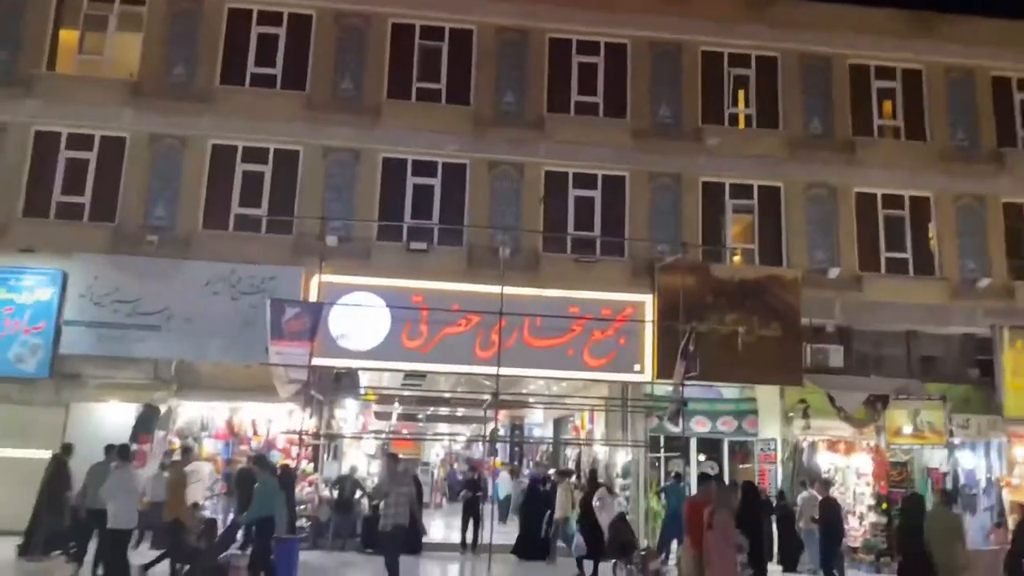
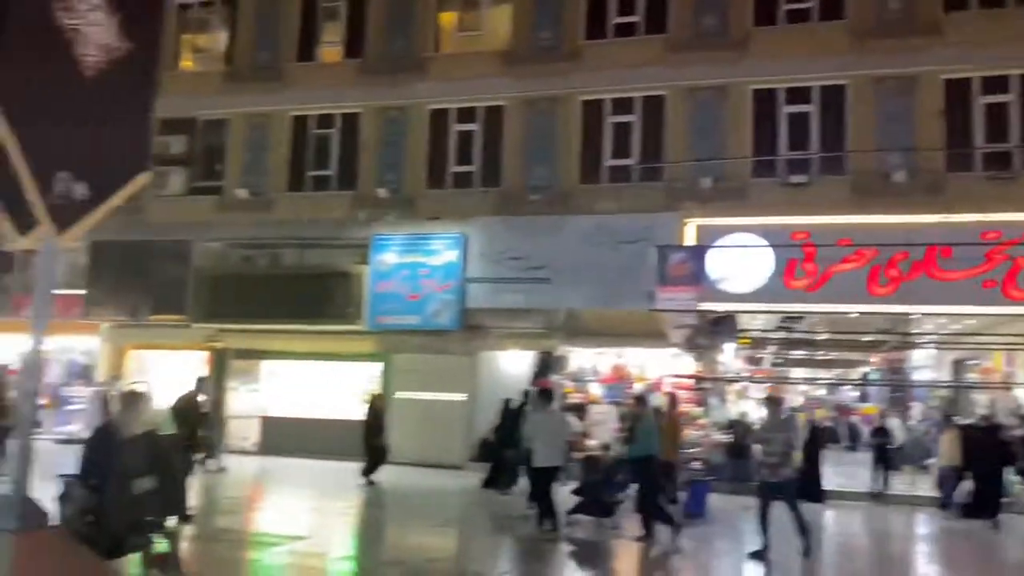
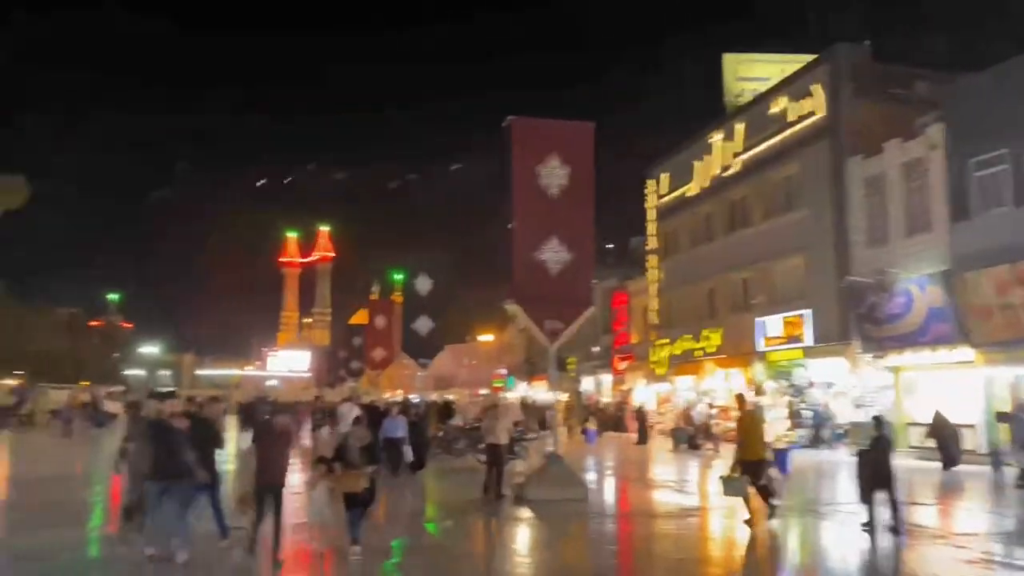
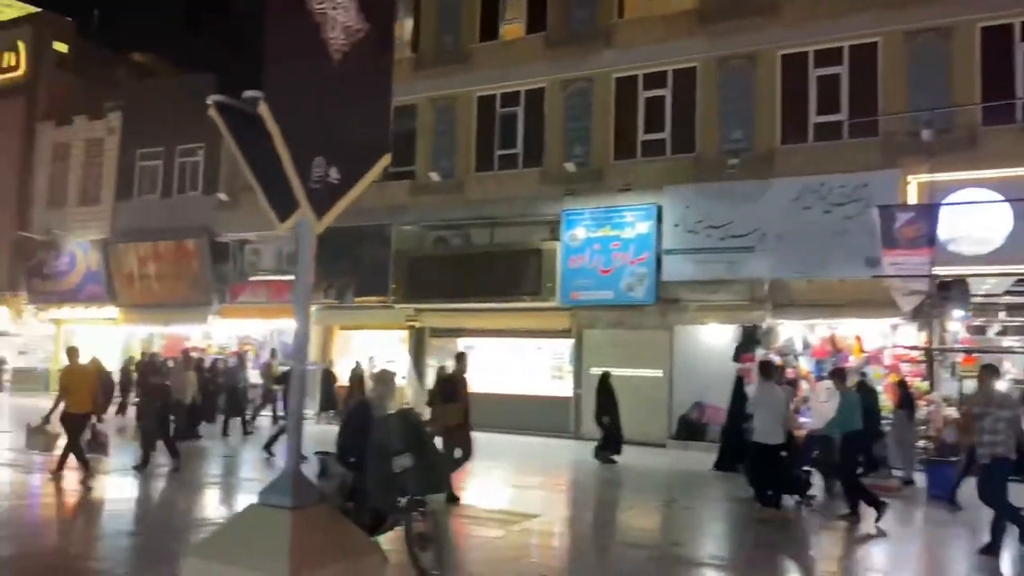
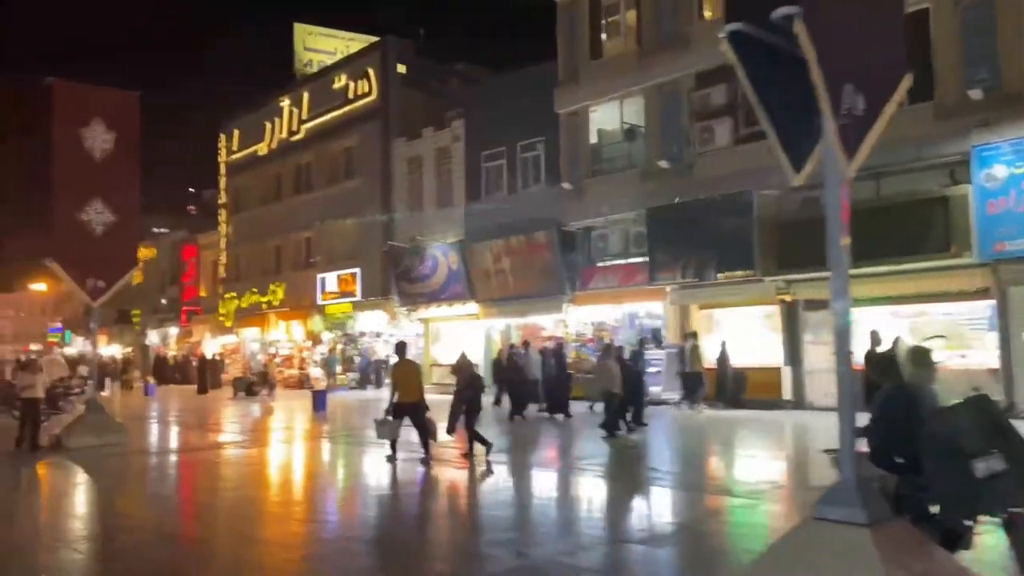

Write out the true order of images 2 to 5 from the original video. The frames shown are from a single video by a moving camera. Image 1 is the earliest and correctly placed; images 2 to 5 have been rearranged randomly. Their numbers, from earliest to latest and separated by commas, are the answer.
2, 4, 5, 3
